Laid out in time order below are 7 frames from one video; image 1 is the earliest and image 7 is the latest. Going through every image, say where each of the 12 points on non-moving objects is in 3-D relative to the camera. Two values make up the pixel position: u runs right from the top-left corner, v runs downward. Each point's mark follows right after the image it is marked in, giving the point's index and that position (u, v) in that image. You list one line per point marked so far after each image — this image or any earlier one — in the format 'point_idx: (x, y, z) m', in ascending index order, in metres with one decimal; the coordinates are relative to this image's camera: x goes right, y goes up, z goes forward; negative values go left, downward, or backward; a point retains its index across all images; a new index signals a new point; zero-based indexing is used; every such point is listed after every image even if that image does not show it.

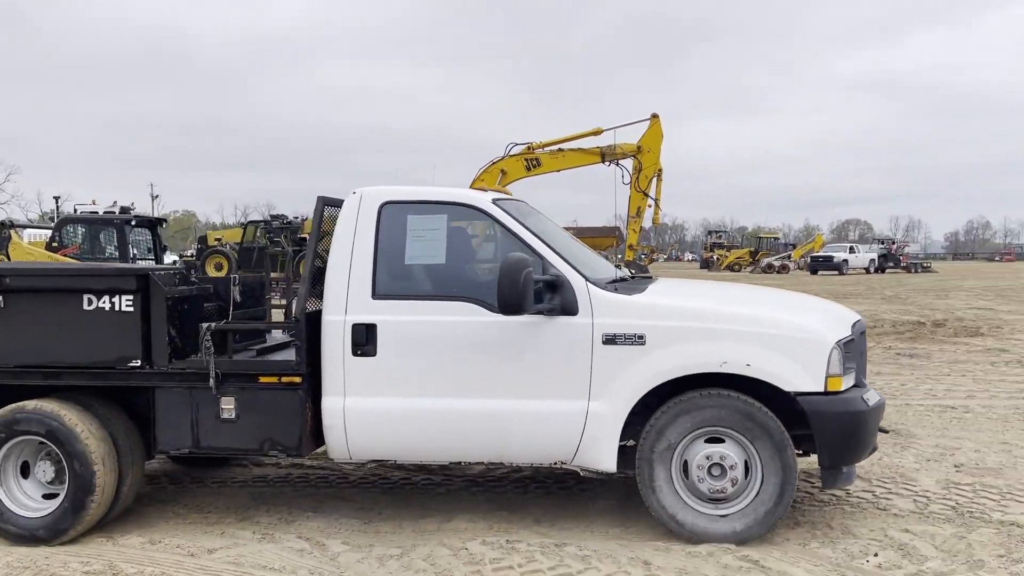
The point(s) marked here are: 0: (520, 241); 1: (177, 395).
0: (0.0, +0.2, +4.3) m
1: (-1.6, -0.5, +4.5) m
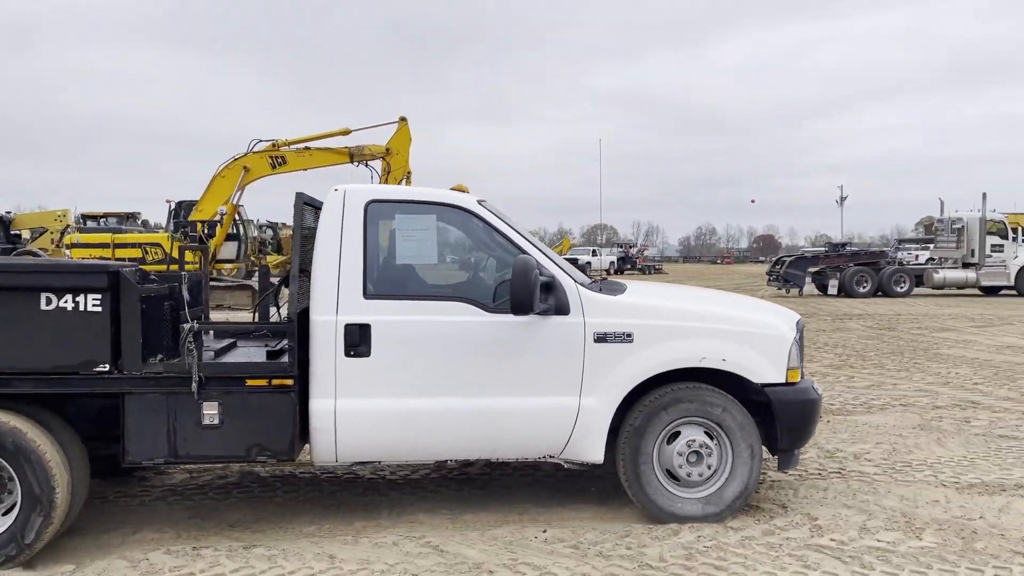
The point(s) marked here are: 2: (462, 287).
0: (0.0, +0.2, +4.5) m
1: (-1.6, -0.5, +4.2) m
2: (-0.3, 0.0, +4.5) m
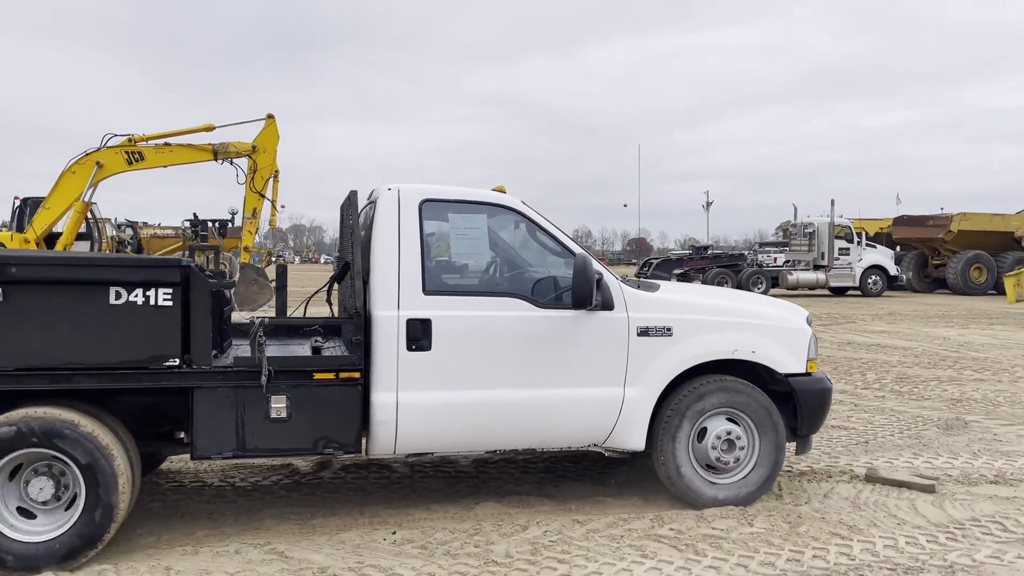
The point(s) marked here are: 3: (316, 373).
0: (+0.2, +0.2, +4.7) m
1: (-1.3, -0.5, +4.2) m
2: (0.0, 0.0, +4.7) m
3: (-0.9, -0.4, +4.3) m
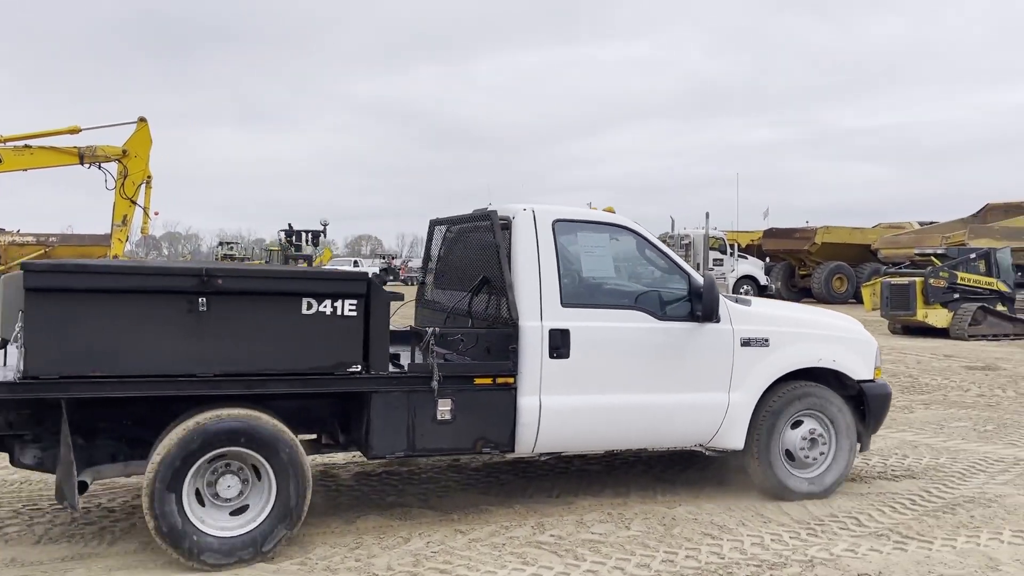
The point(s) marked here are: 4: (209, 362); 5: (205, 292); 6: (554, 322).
0: (+0.9, +0.2, +5.3) m
1: (-0.6, -0.5, +4.5) m
2: (+0.6, 0.0, +5.1) m
3: (-0.2, -0.5, +4.7) m
4: (-1.4, -0.3, +4.2) m
5: (-1.4, 0.0, +4.1) m
6: (+0.2, -0.2, +4.9) m
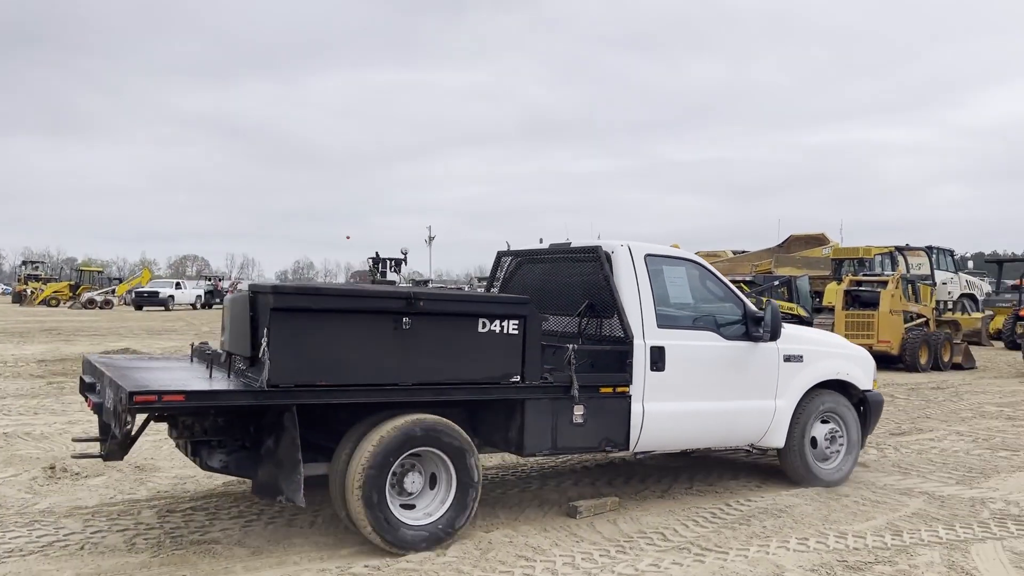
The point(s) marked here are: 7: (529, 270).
0: (+1.5, 0.0, +6.3) m
1: (+0.2, -0.7, +5.3) m
2: (+1.2, -0.2, +6.2) m
3: (+0.5, -0.6, +5.5) m
4: (-0.5, -0.4, +4.8) m
5: (-0.5, -0.1, +4.8) m
6: (+0.9, -0.3, +5.8) m
7: (+0.1, +0.1, +6.7) m
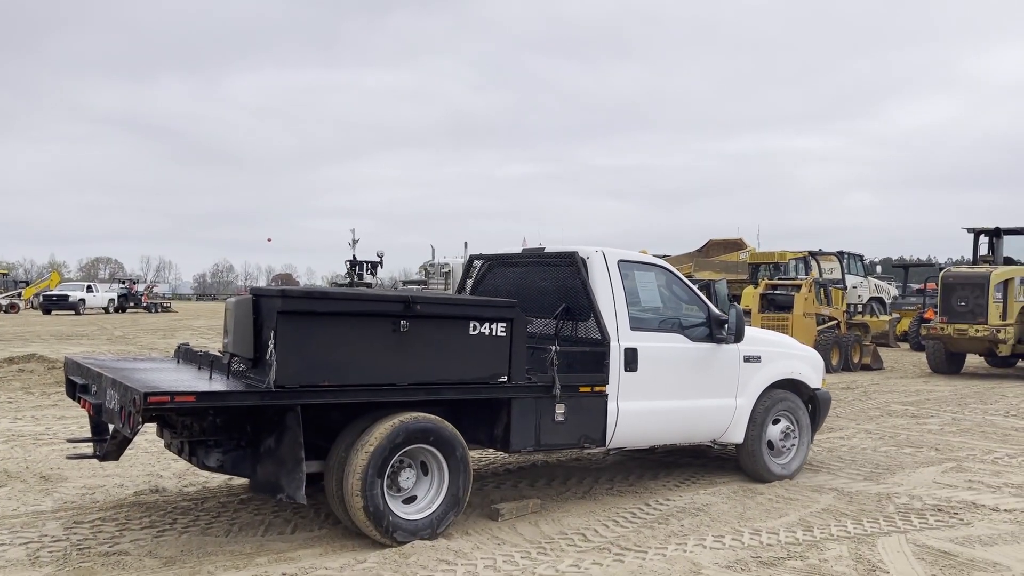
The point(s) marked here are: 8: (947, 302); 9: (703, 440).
0: (+1.3, 0.0, +6.7) m
1: (+0.1, -0.7, +5.5) m
2: (+1.1, -0.2, +6.5) m
3: (+0.4, -0.6, +5.8) m
4: (-0.6, -0.5, +5.0) m
5: (-0.6, -0.2, +5.0) m
6: (+0.8, -0.4, +6.1) m
7: (-0.1, +0.1, +6.9) m
8: (+8.3, -0.3, +17.3) m
9: (+1.4, -1.1, +6.7) m
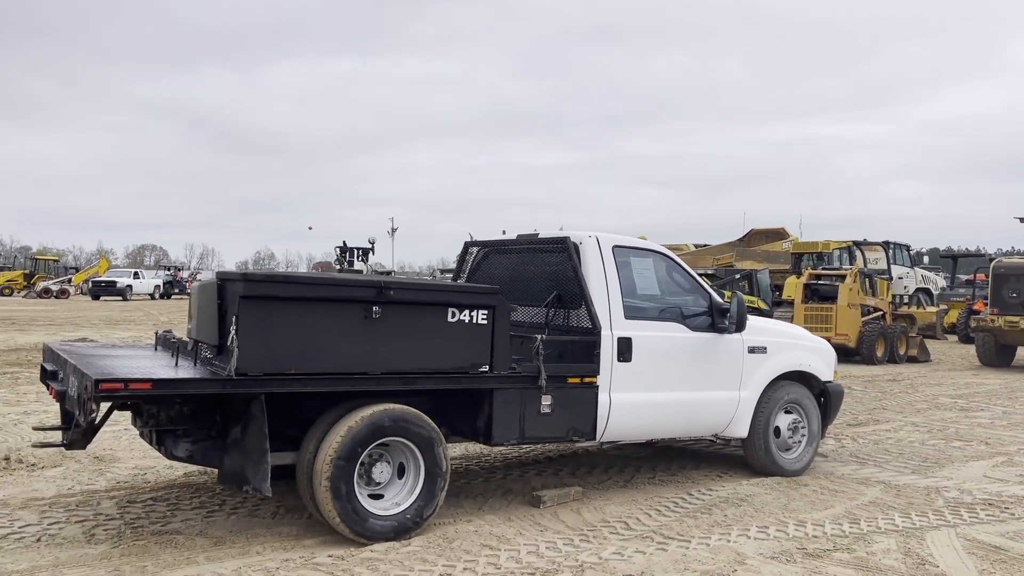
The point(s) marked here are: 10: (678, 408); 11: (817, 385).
0: (+1.3, +0.1, +6.4) m
1: (0.0, -0.6, +5.3) m
2: (+1.0, -0.1, +6.2) m
3: (+0.3, -0.5, +5.6) m
4: (-0.7, -0.4, +4.8) m
5: (-0.7, -0.1, +4.8) m
6: (+0.7, -0.3, +5.9) m
7: (-0.1, +0.2, +6.7) m
8: (+8.7, -0.1, +16.7) m
9: (+1.4, -1.0, +6.4) m
10: (+1.1, -0.8, +6.1) m
11: (+2.3, -0.7, +7.0) m
